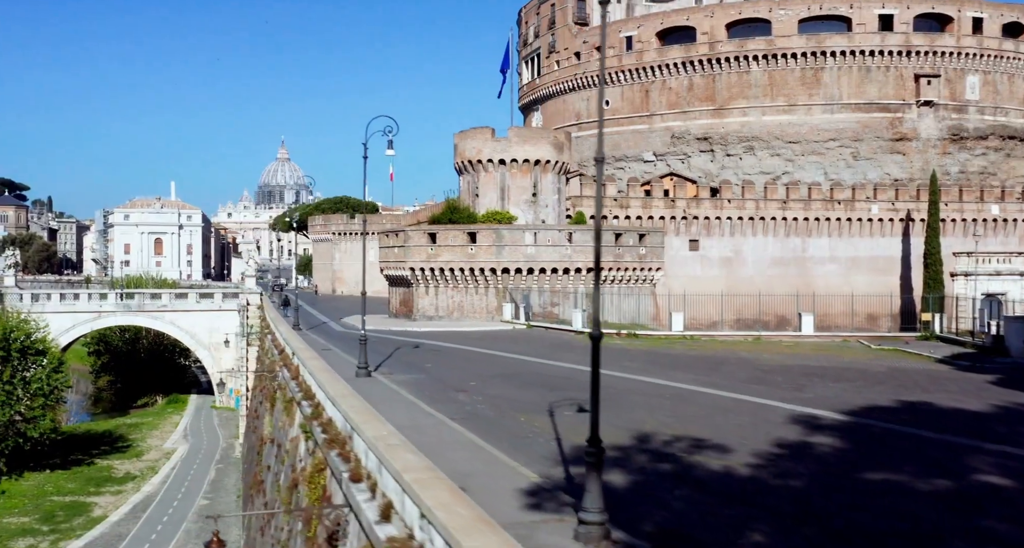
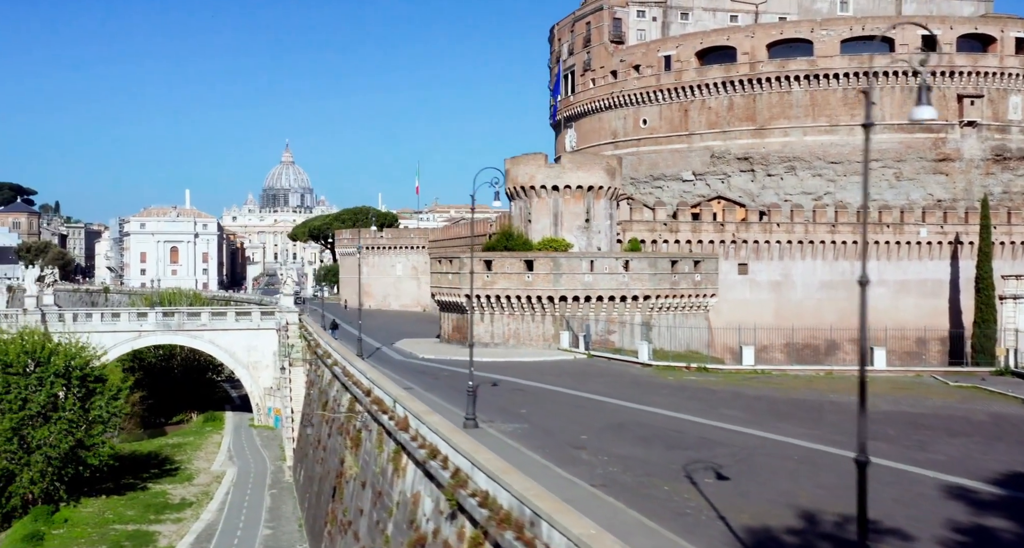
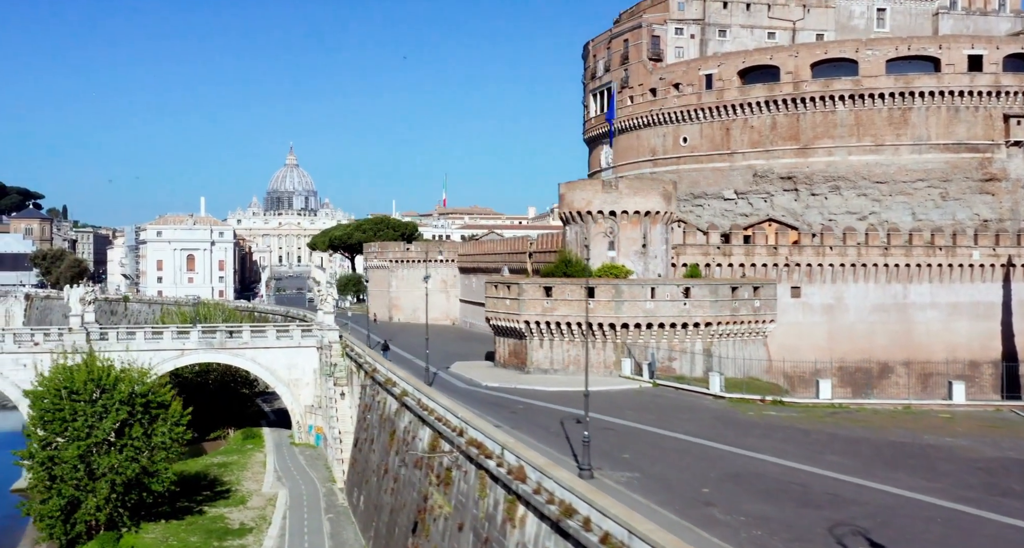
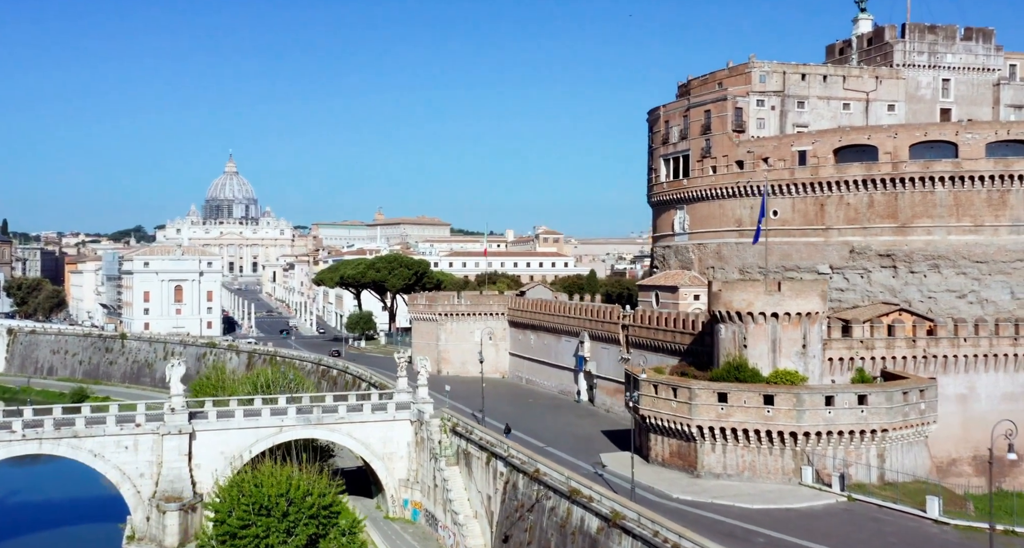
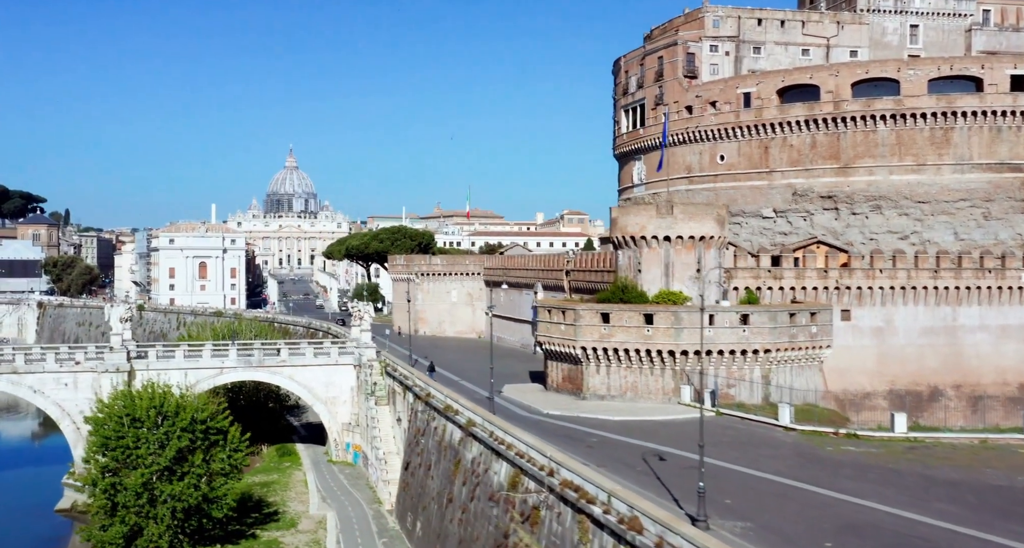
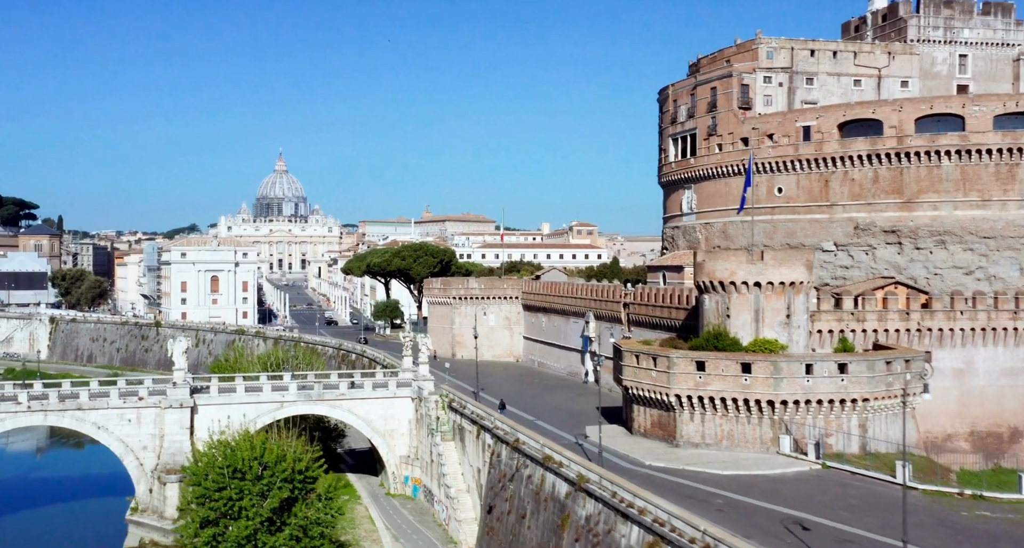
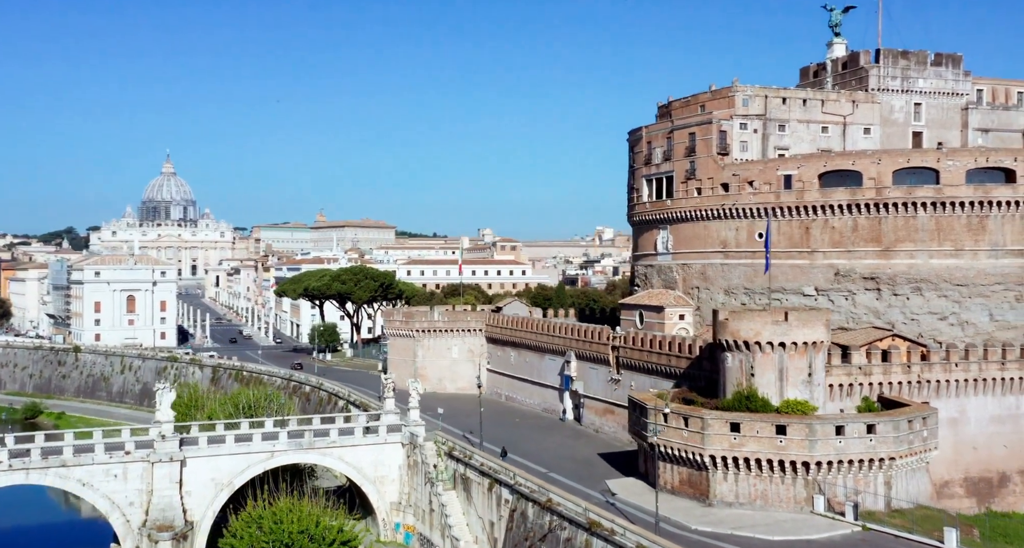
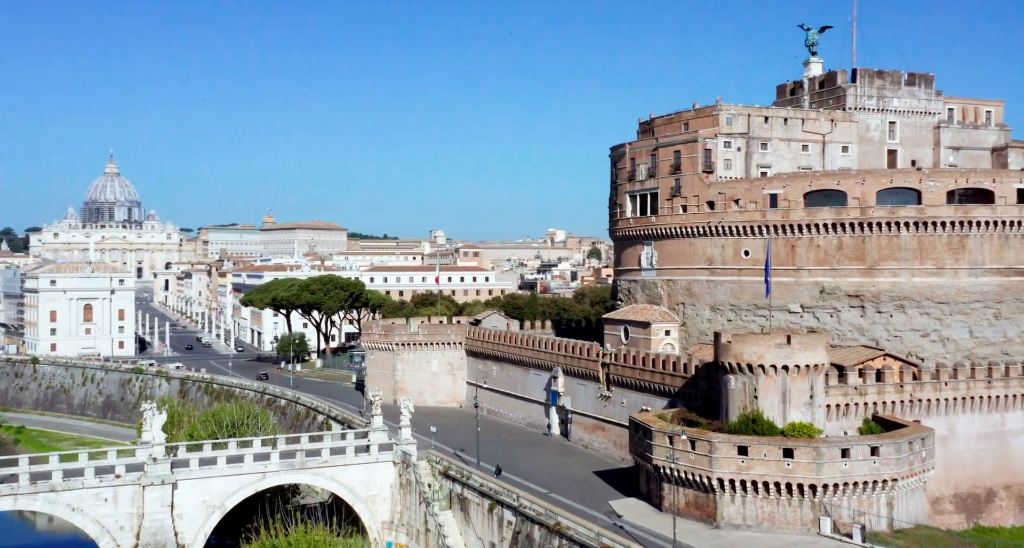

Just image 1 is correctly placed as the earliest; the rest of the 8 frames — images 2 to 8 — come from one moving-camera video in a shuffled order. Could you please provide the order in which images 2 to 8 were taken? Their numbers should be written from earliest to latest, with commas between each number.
2, 3, 5, 6, 4, 7, 8
